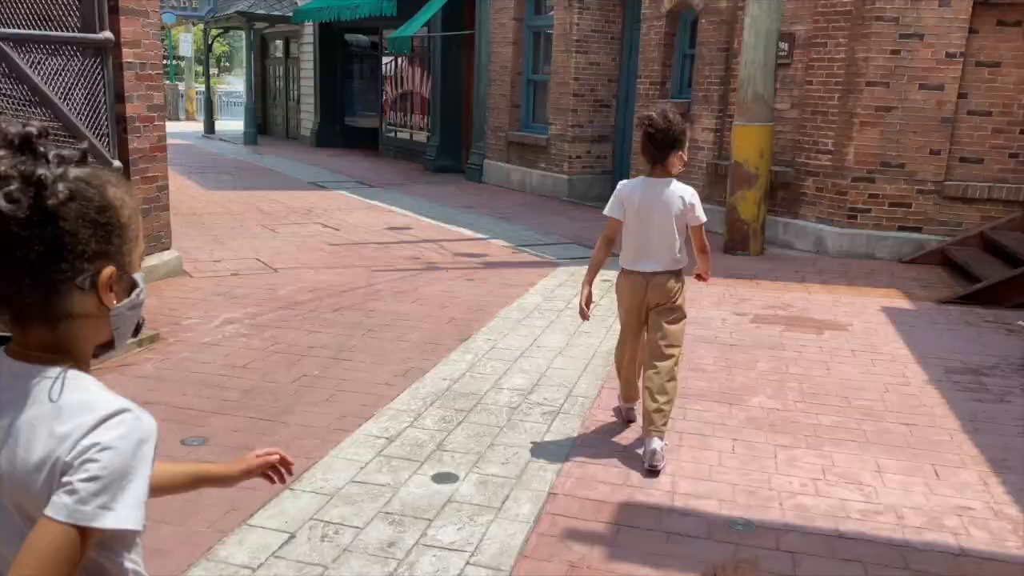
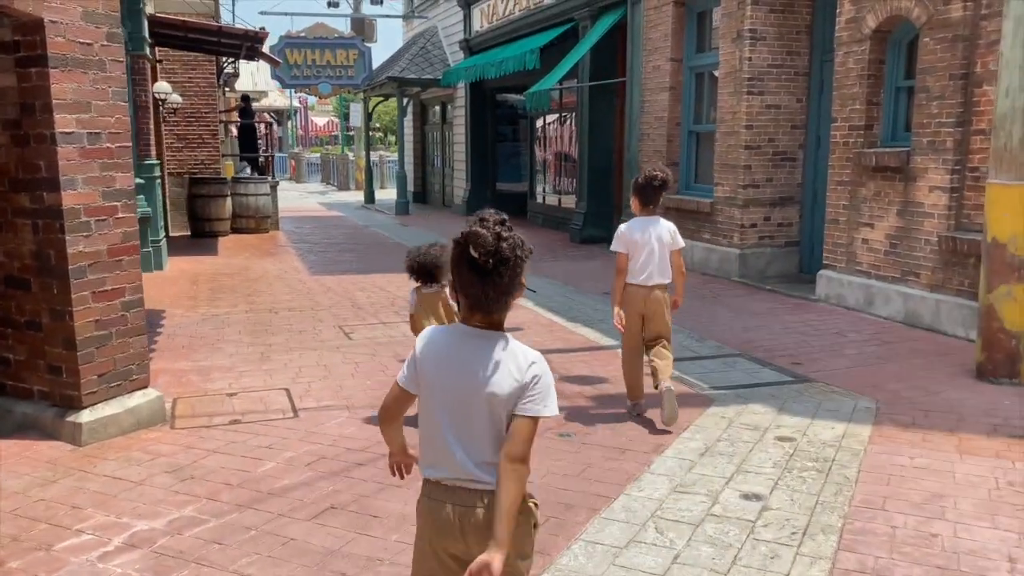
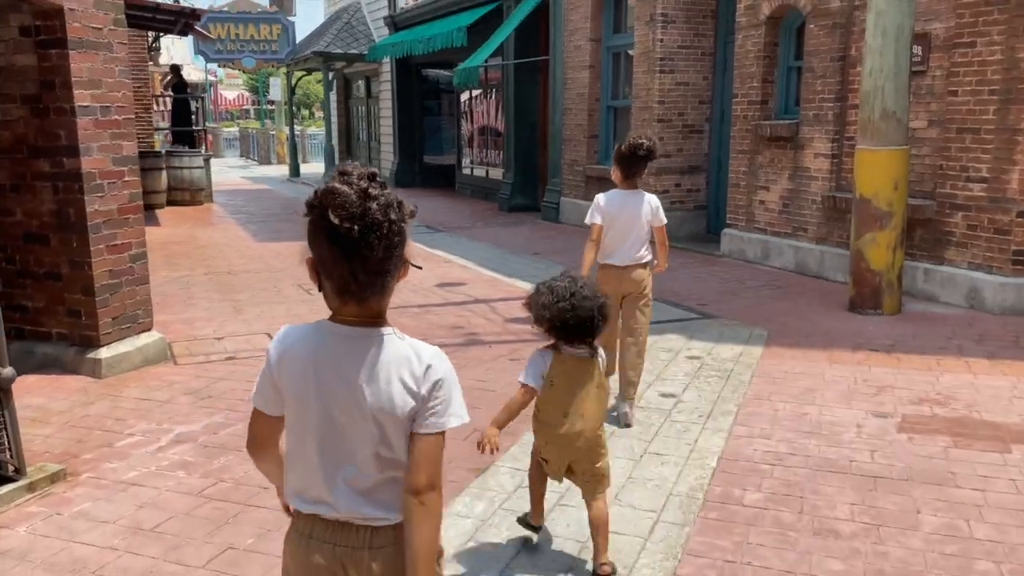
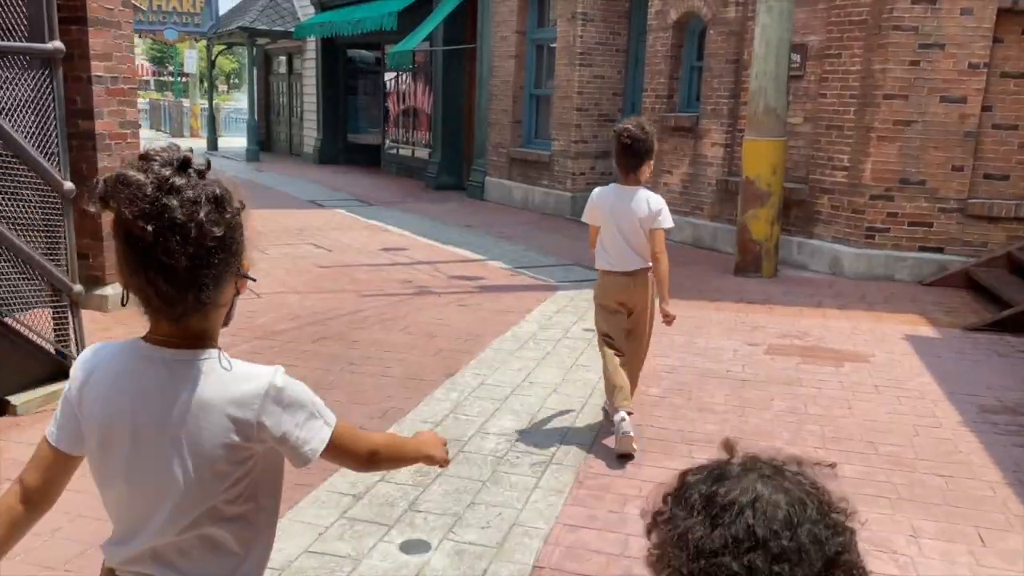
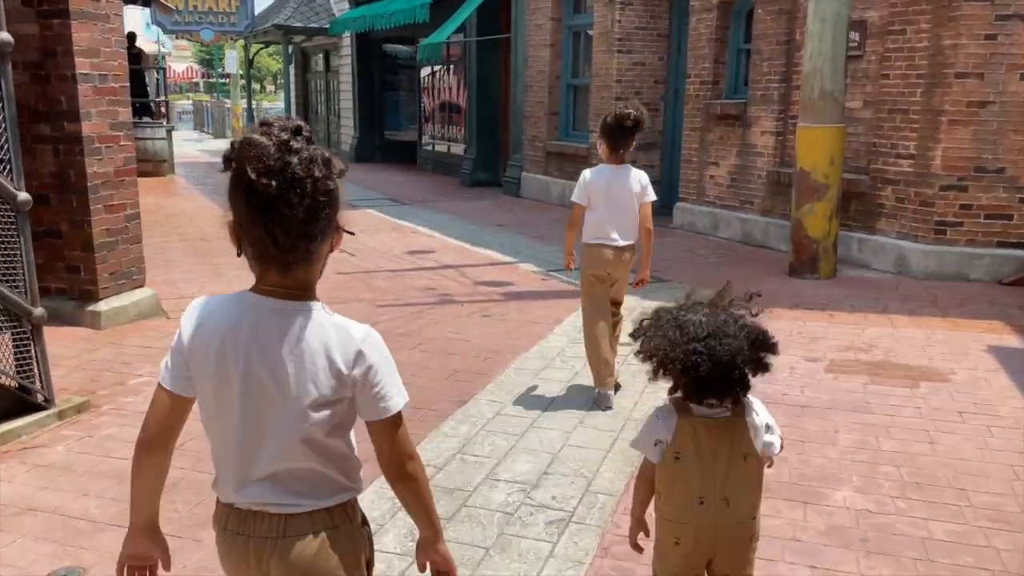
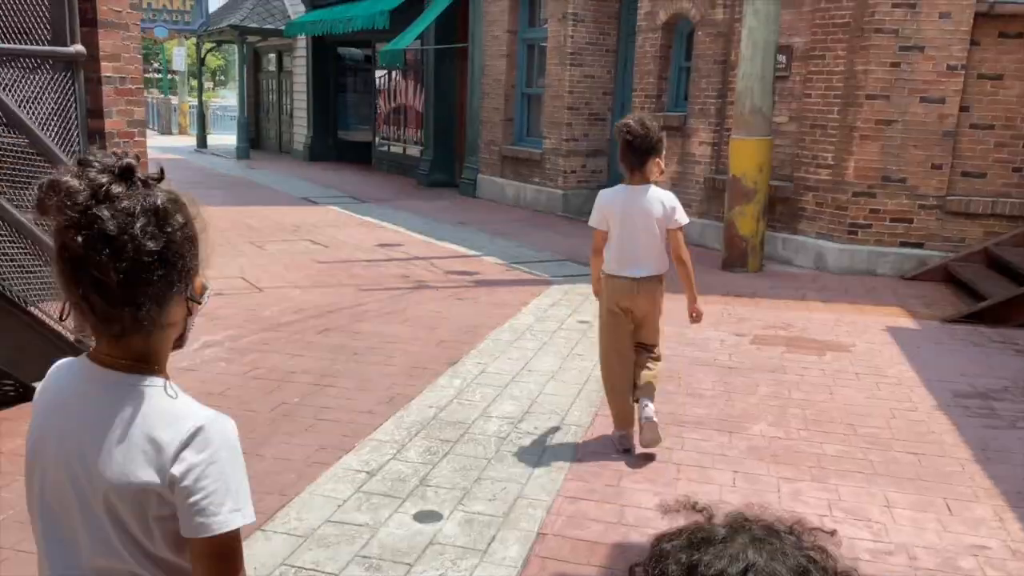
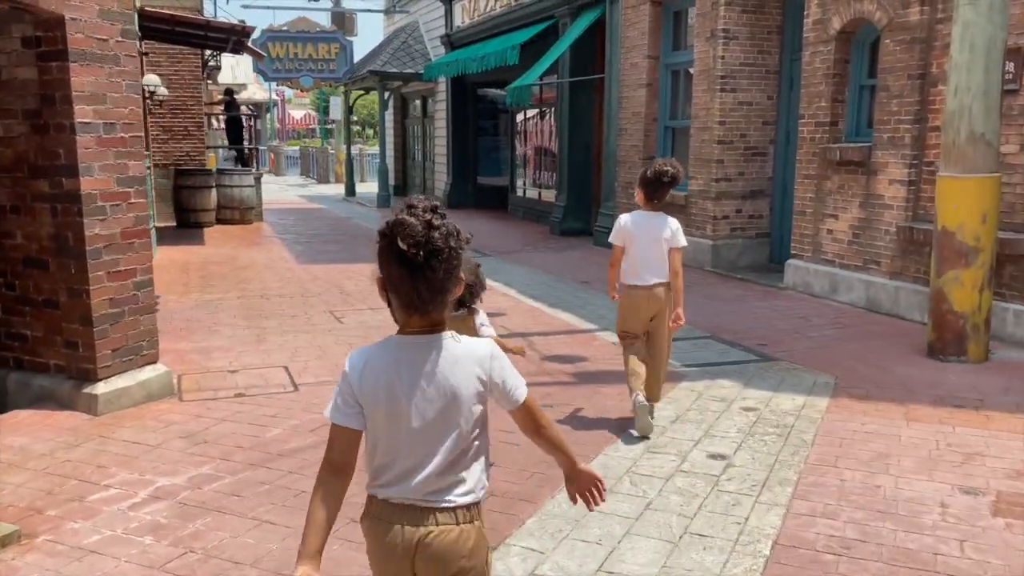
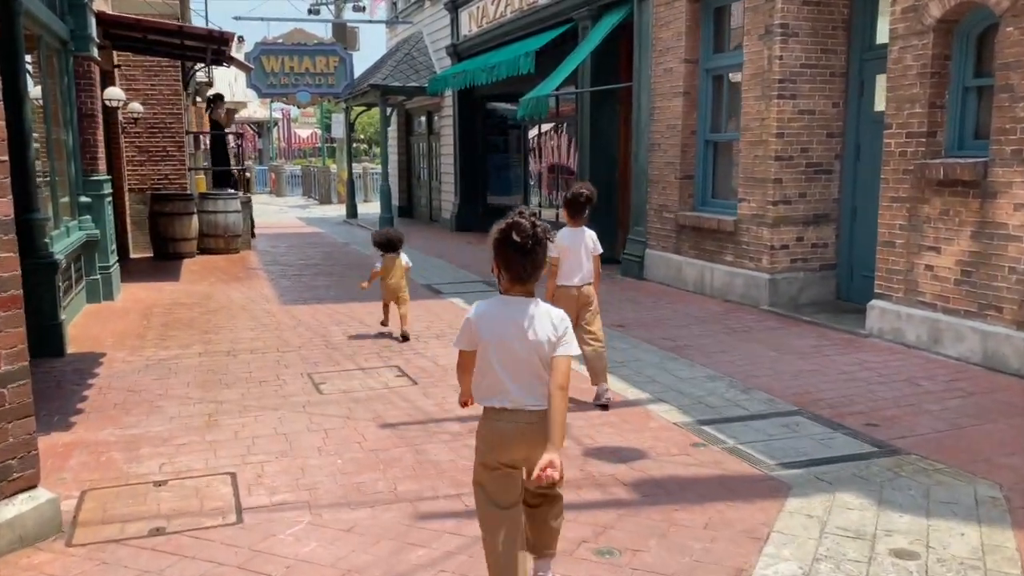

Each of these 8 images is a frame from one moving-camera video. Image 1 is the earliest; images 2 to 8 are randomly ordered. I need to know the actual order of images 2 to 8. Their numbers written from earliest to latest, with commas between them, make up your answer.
6, 4, 5, 3, 7, 2, 8
